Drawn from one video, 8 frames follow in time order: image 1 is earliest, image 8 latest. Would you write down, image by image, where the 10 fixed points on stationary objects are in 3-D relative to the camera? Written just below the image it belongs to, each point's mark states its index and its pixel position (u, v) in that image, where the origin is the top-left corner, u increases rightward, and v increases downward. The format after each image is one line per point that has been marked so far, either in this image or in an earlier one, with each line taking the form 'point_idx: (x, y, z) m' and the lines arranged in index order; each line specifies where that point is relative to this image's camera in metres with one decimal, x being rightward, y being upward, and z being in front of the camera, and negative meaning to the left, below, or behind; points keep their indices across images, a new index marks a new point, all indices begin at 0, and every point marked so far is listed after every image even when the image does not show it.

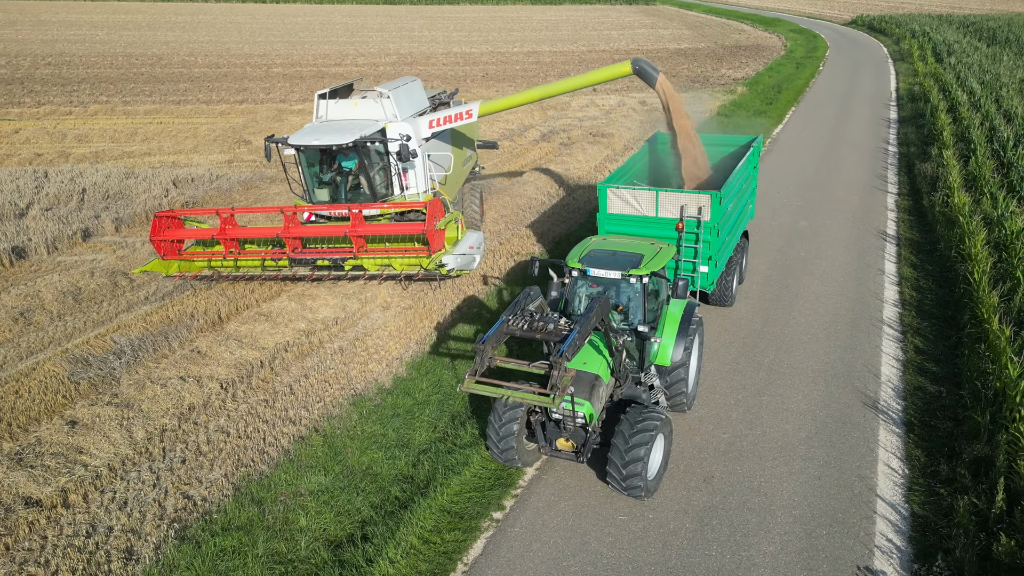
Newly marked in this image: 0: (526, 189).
0: (+0.3, +1.9, +14.9) m
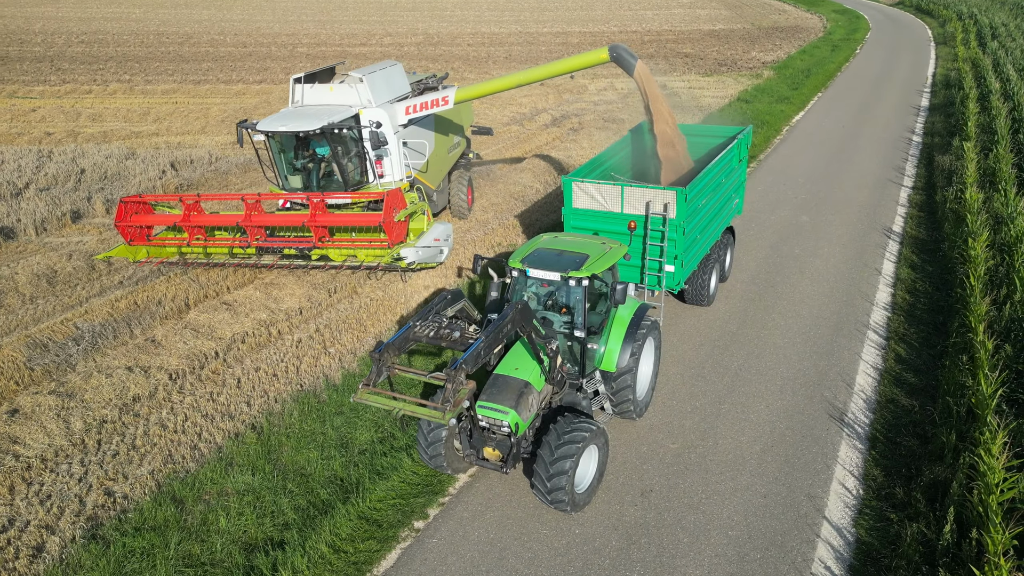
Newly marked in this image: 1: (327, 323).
0: (+0.2, +2.1, +14.6) m
1: (-2.2, -0.4, +9.0) m
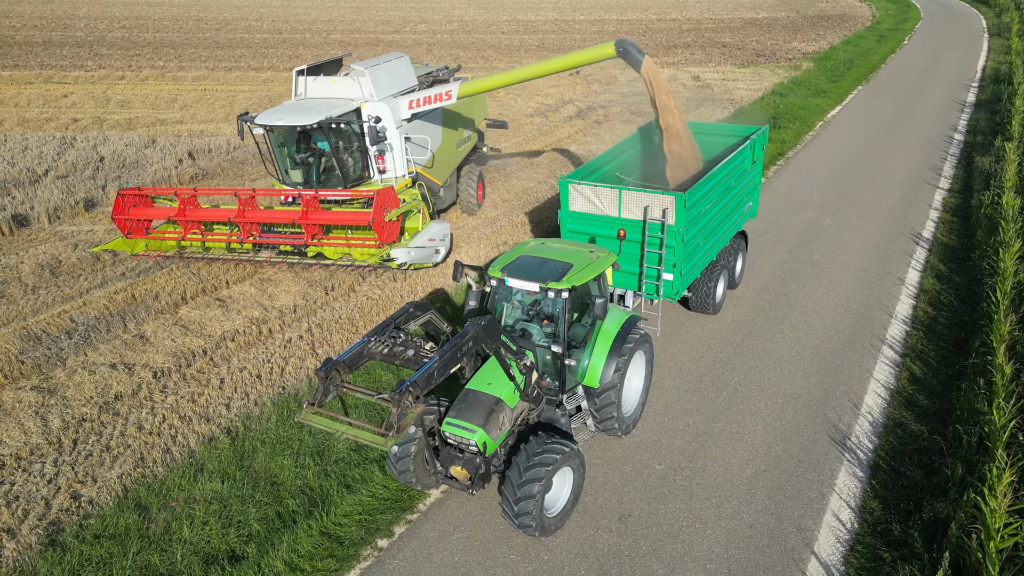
0: (+0.5, +2.2, +14.2) m
1: (-2.3, -0.4, +8.8) m
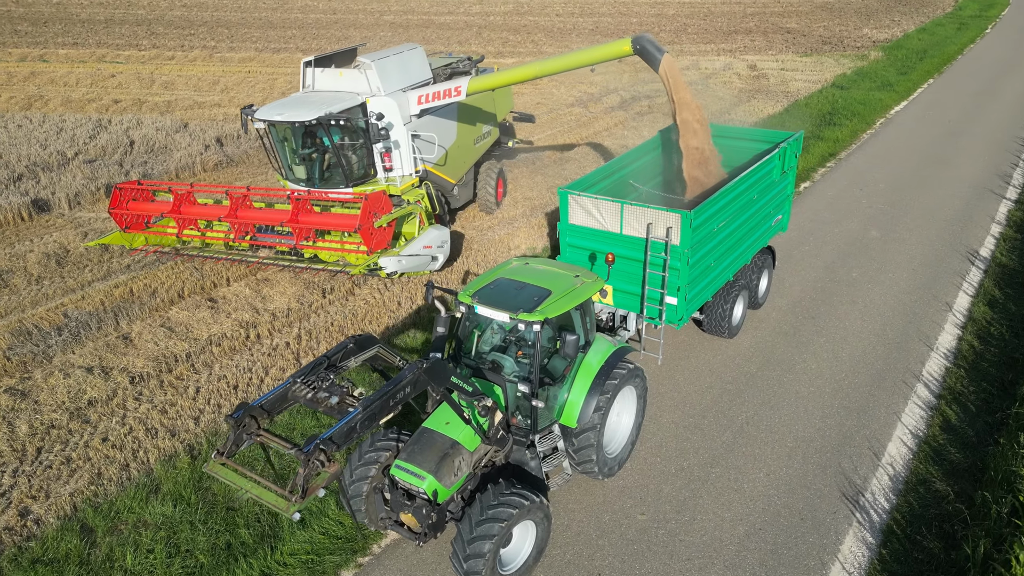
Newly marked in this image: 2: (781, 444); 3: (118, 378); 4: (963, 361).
0: (+1.0, +2.2, +13.6) m
1: (-2.3, -0.4, +8.4) m
2: (+2.4, -1.4, +6.7) m
3: (-3.9, -0.9, +7.5) m
4: (+4.7, -0.8, +7.8) m
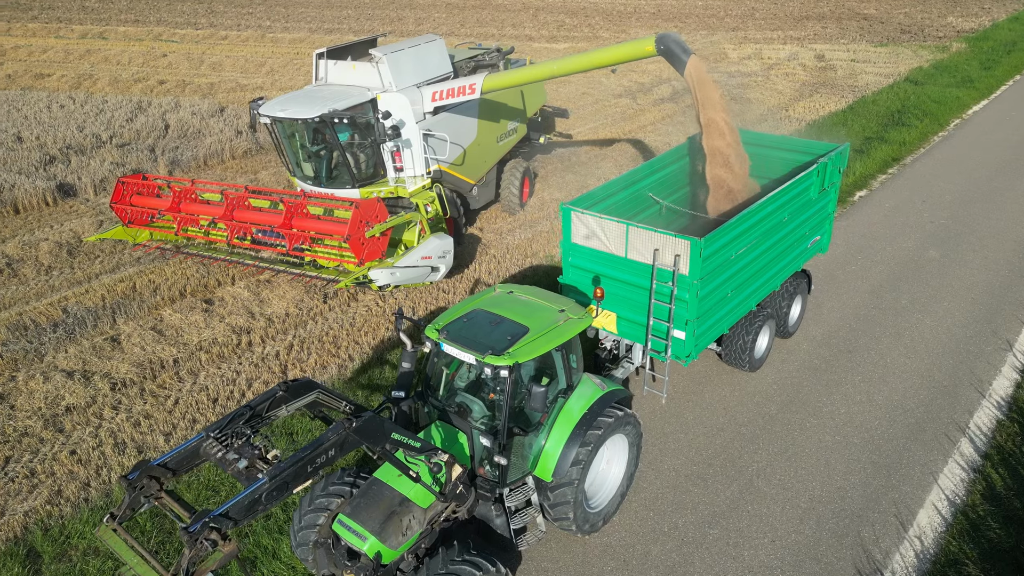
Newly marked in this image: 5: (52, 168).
0: (+1.5, +2.1, +12.8) m
1: (-2.2, -0.5, +8.1) m
2: (+2.2, -1.7, +5.9) m
3: (-4.0, -0.9, +7.2) m
4: (+4.6, -1.2, +6.8) m
5: (-7.8, +2.0, +12.7) m
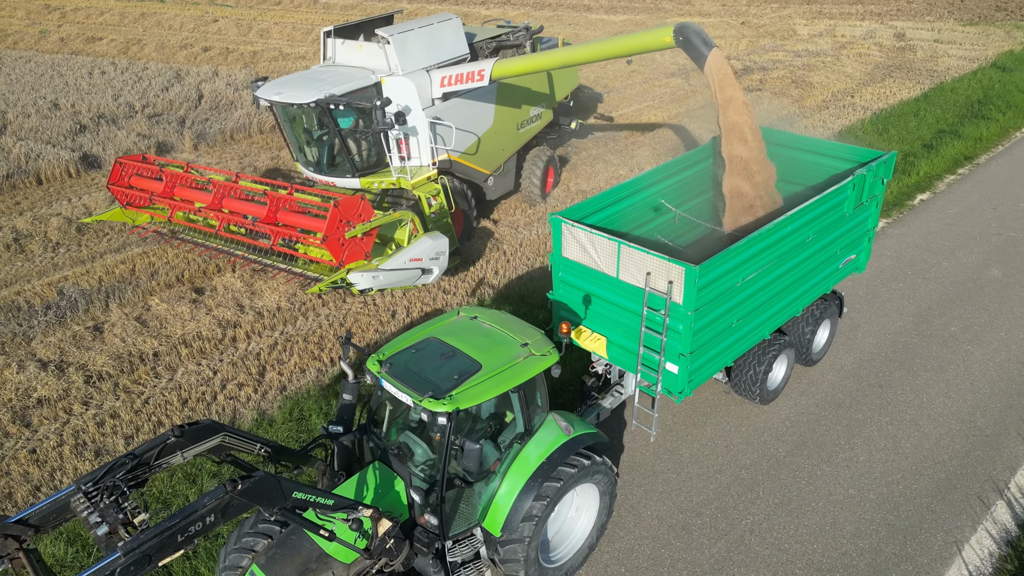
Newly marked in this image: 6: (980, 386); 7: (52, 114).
0: (+2.0, +2.1, +12.0) m
1: (-2.3, -0.5, +7.7) m
2: (+1.9, -2.0, +5.2) m
3: (-4.1, -0.8, +7.0) m
4: (+4.4, -1.5, +5.9) m
5: (-7.3, +2.5, +12.6) m
6: (+4.4, -0.9, +7.0) m
7: (-8.3, +3.2, +13.6) m
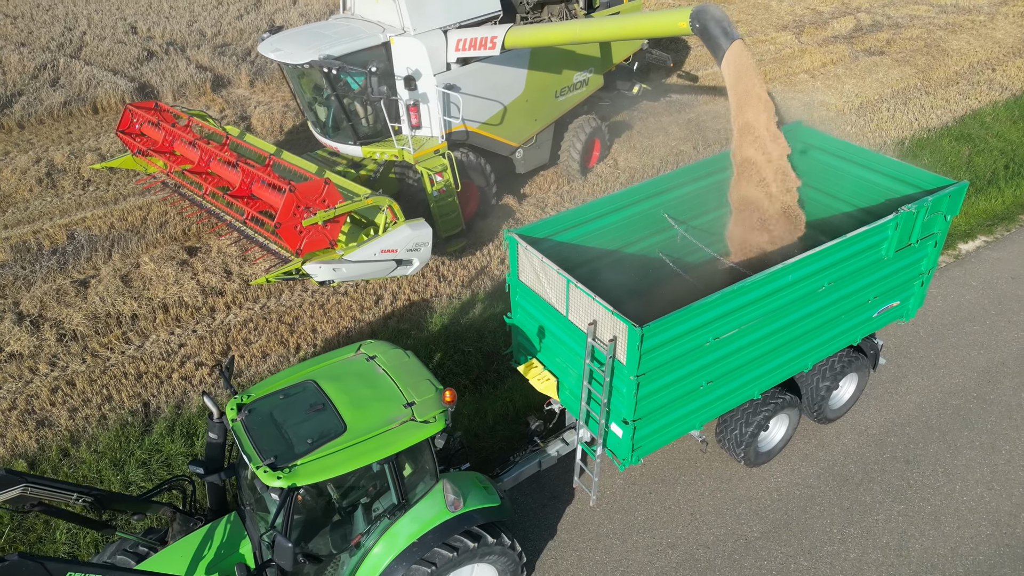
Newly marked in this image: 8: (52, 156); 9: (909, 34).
0: (+2.8, +2.2, +10.6) m
1: (-2.4, -0.2, +7.3) m
2: (+1.2, -2.4, +4.4) m
3: (-4.3, -0.4, +7.0) m
4: (+3.8, -2.1, +4.7) m
5: (-6.2, +3.7, +12.6) m
6: (+4.0, -1.4, +5.7) m
7: (-7.0, +4.6, +13.7) m
8: (-6.2, +1.8, +10.1) m
9: (+7.8, +5.0, +14.8) m
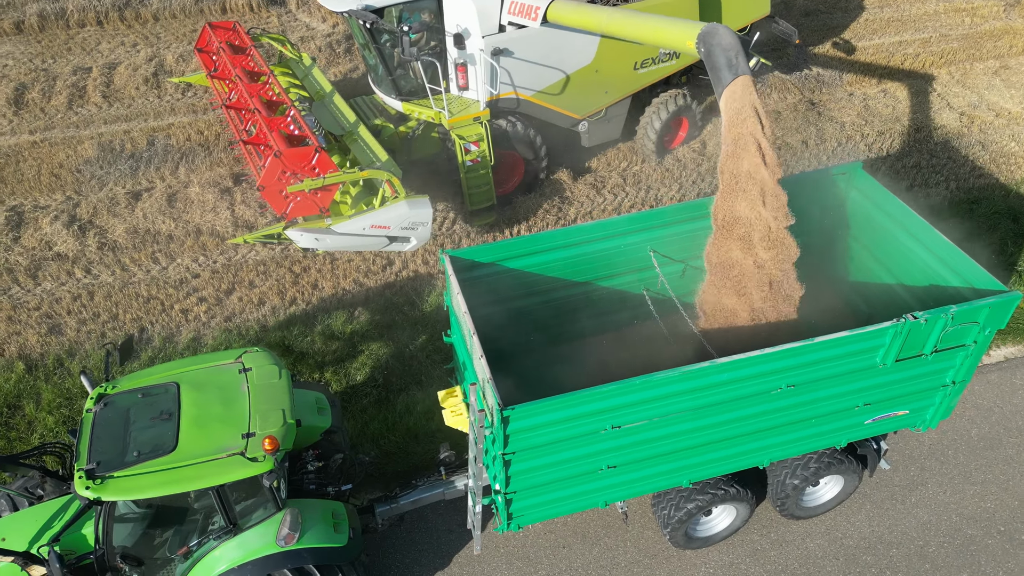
0: (+3.9, +2.0, +9.2) m
1: (-2.3, +0.3, +7.4) m
2: (+0.1, -2.8, +4.2) m
3: (-4.2, +0.5, +7.6) m
4: (+2.7, -3.0, +3.8) m
5: (-4.0, +5.5, +12.8) m
6: (+3.2, -2.3, +4.7) m
7: (-4.4, +6.6, +13.9) m
8: (-4.9, +3.3, +10.7) m
9: (+10.2, +4.2, +11.7) m
